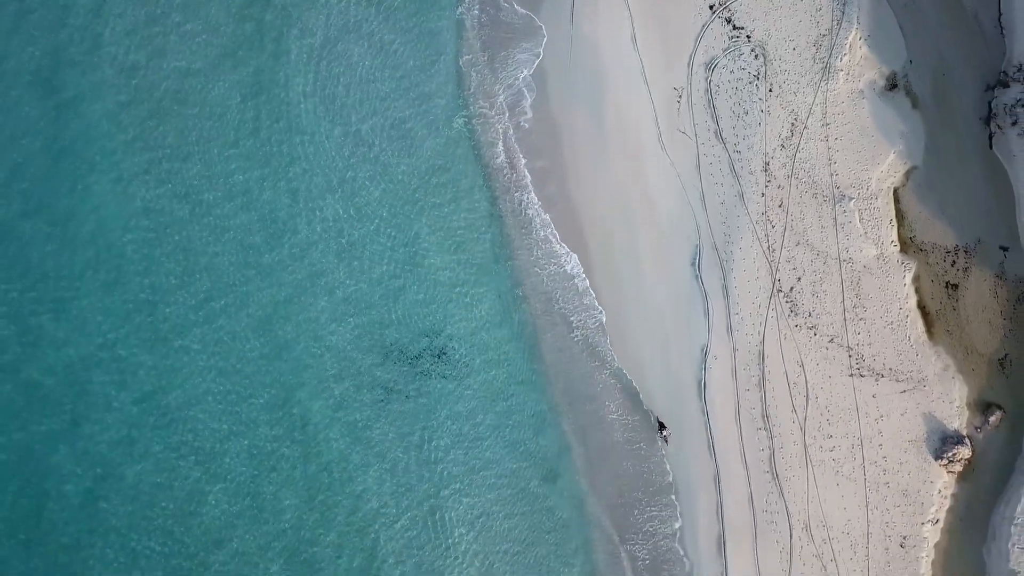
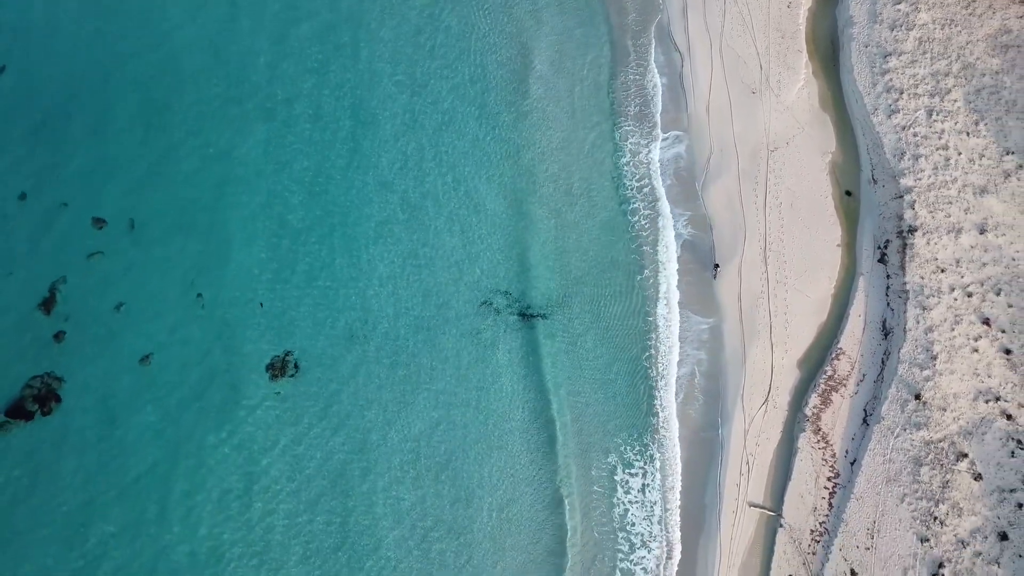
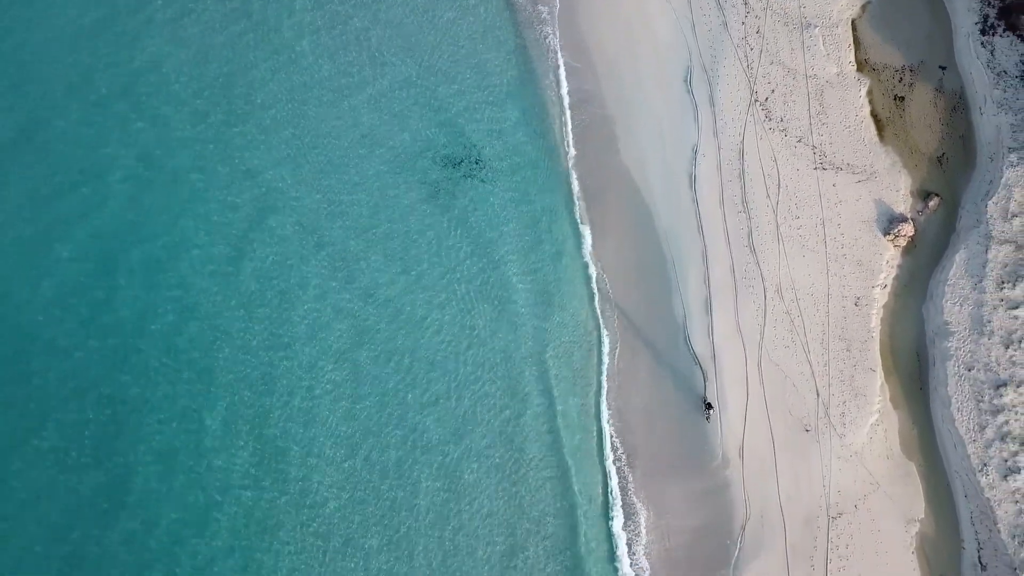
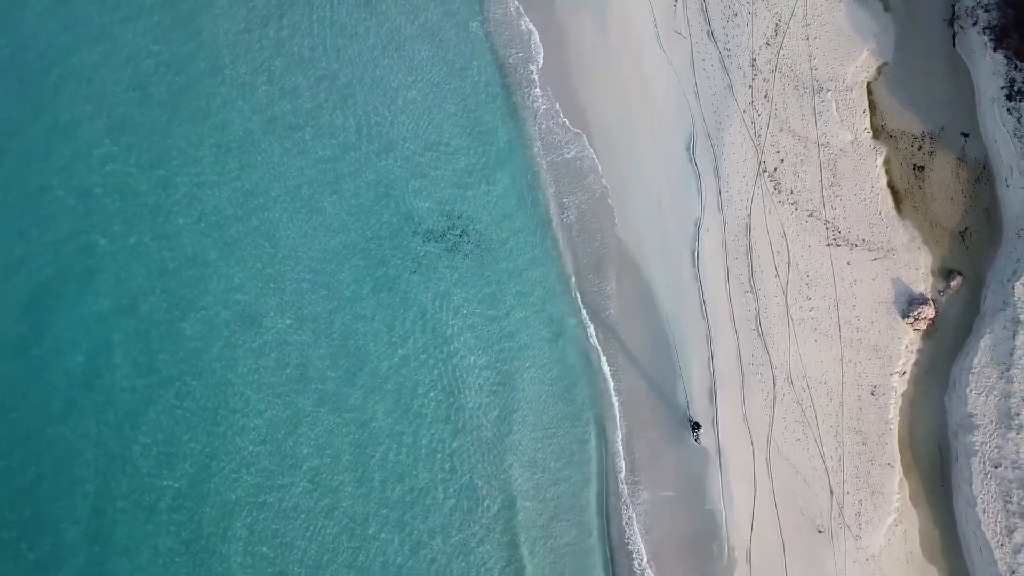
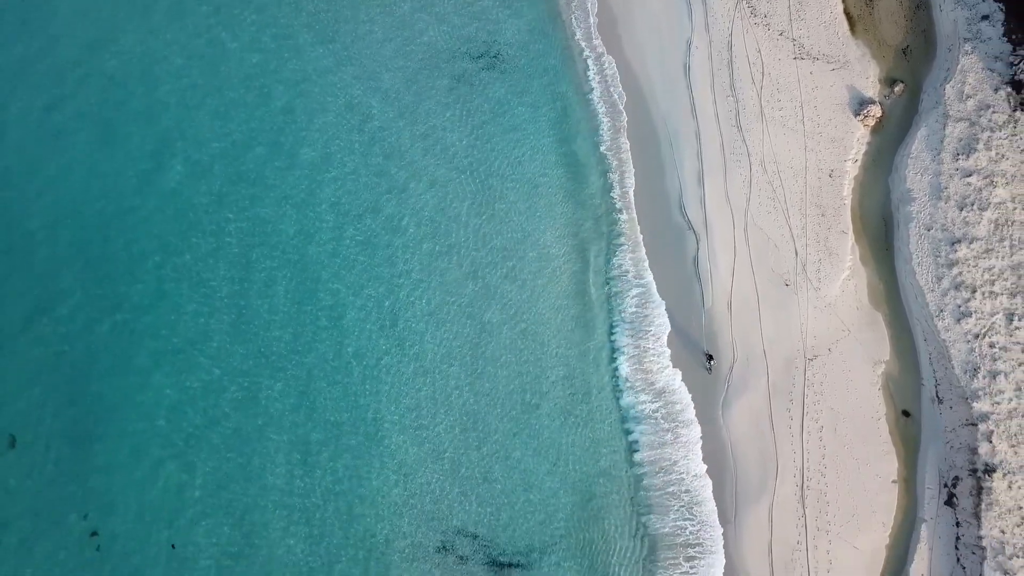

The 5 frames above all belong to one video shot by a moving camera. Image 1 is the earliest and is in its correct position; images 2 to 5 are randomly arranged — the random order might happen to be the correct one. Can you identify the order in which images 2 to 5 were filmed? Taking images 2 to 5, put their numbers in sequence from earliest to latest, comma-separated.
4, 3, 5, 2
